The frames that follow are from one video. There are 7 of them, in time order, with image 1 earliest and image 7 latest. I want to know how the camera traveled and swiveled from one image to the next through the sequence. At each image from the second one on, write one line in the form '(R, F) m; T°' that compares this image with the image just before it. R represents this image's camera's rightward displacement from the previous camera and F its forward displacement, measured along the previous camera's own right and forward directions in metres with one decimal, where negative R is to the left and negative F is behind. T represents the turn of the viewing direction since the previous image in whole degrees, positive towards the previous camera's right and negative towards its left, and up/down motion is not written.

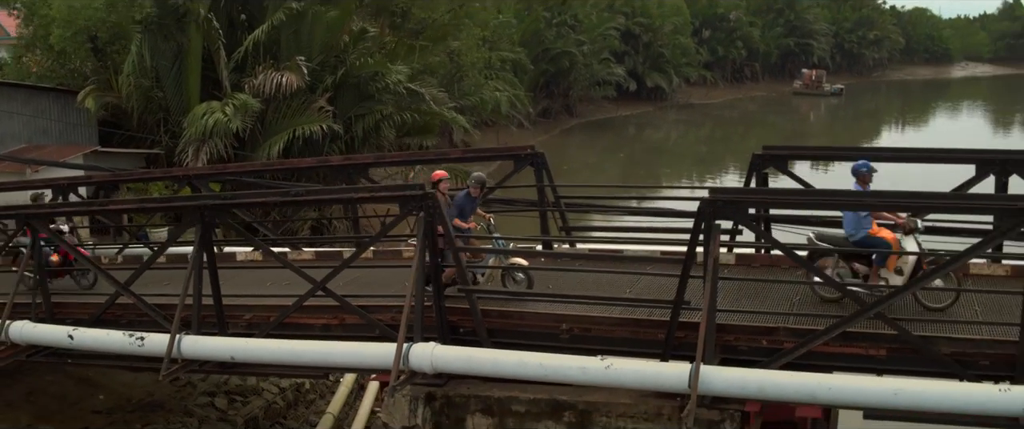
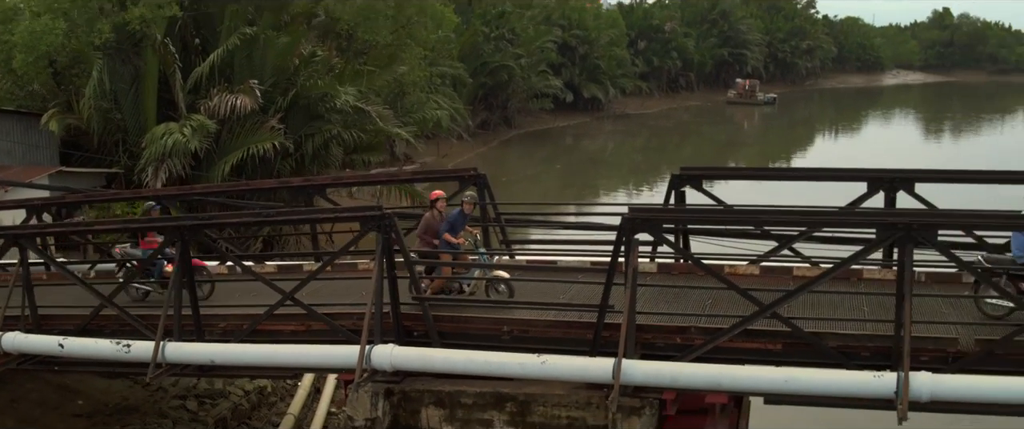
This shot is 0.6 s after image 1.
(0.0, -0.7) m; +2°
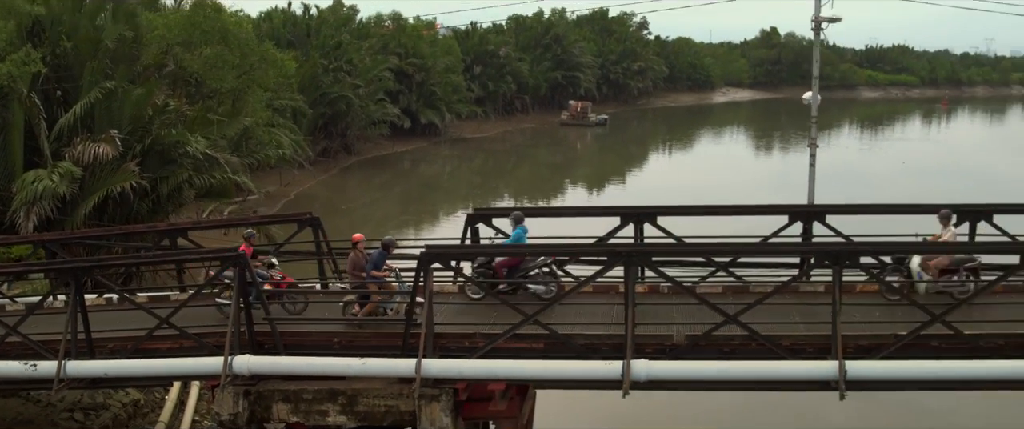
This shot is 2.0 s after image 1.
(+0.1, -1.8) m; +5°
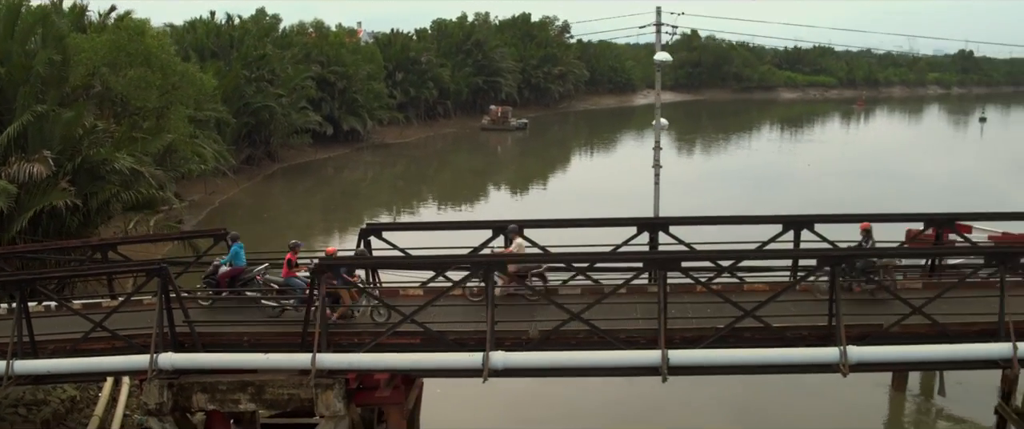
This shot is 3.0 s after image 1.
(+0.2, -1.4) m; +2°
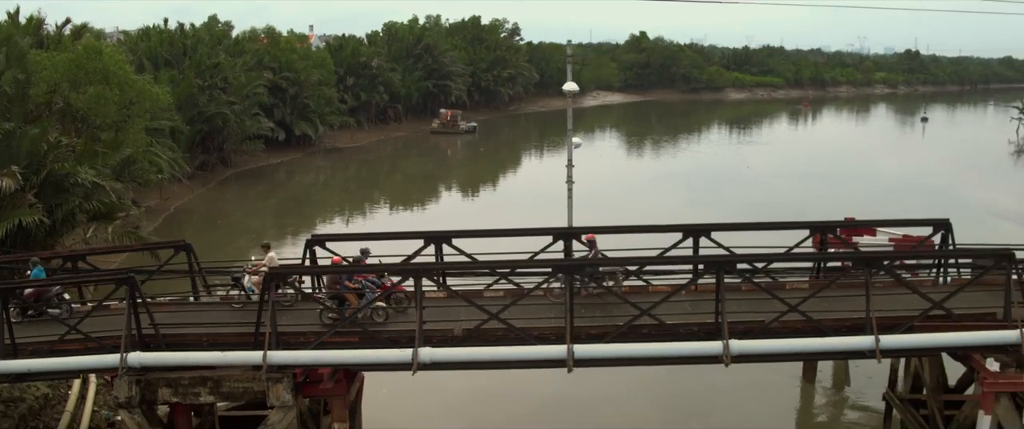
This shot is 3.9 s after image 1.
(+0.2, -1.2) m; +2°
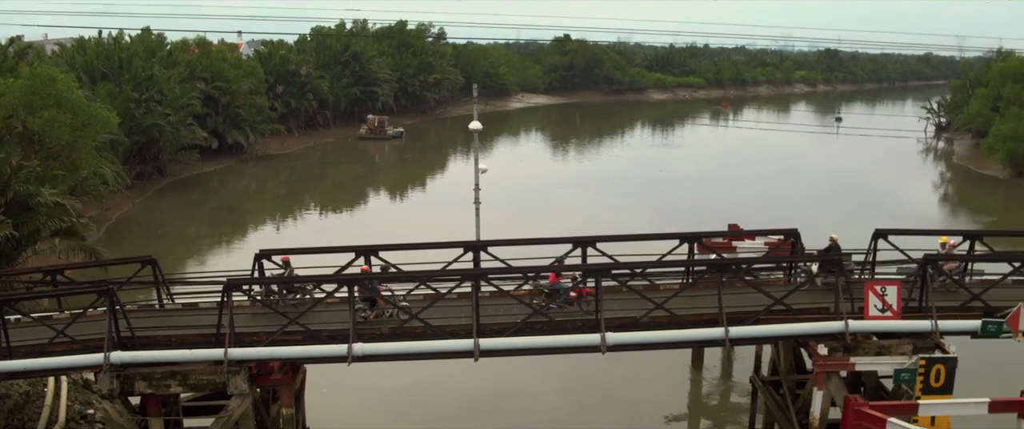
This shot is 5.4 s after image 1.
(+0.1, -2.2) m; +2°
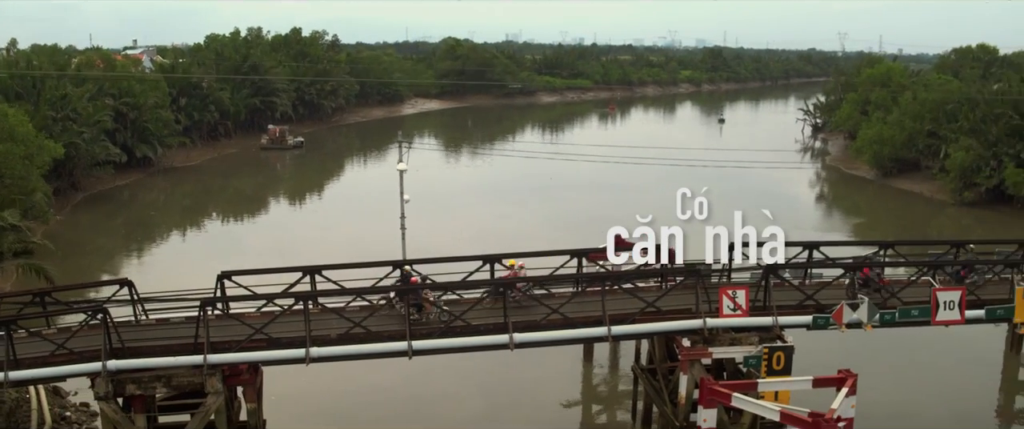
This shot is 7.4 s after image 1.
(-0.3, -2.9) m; +4°
